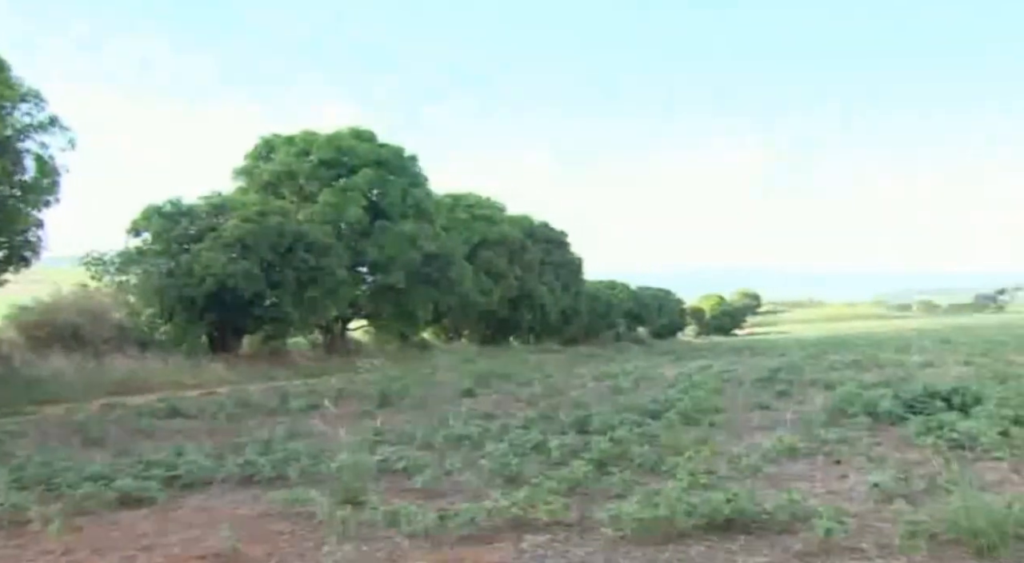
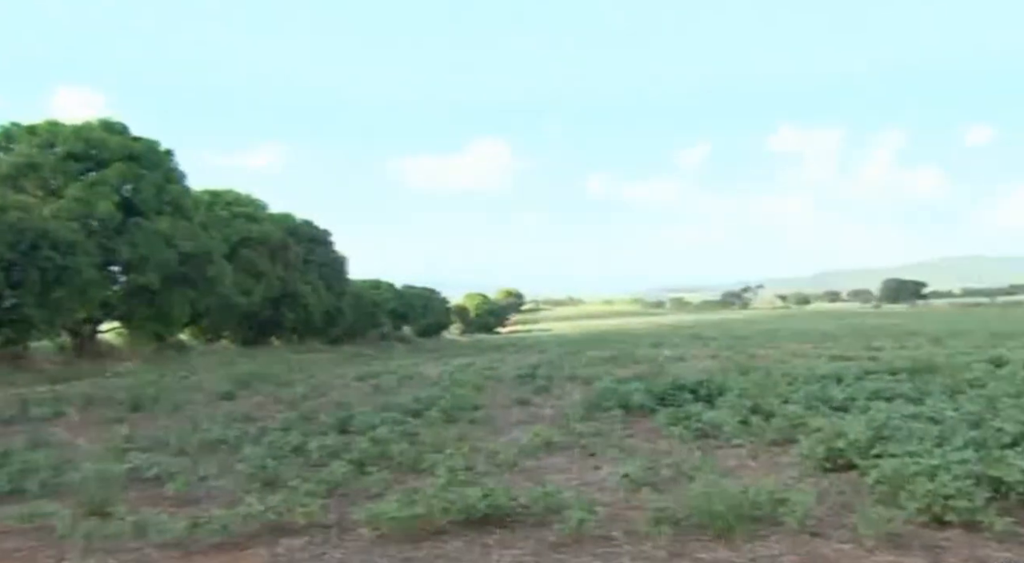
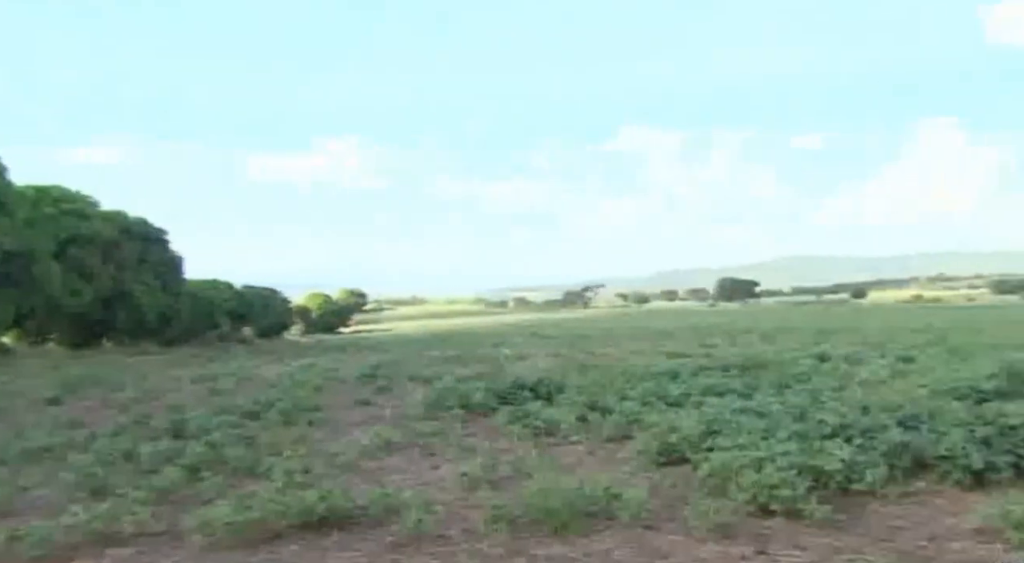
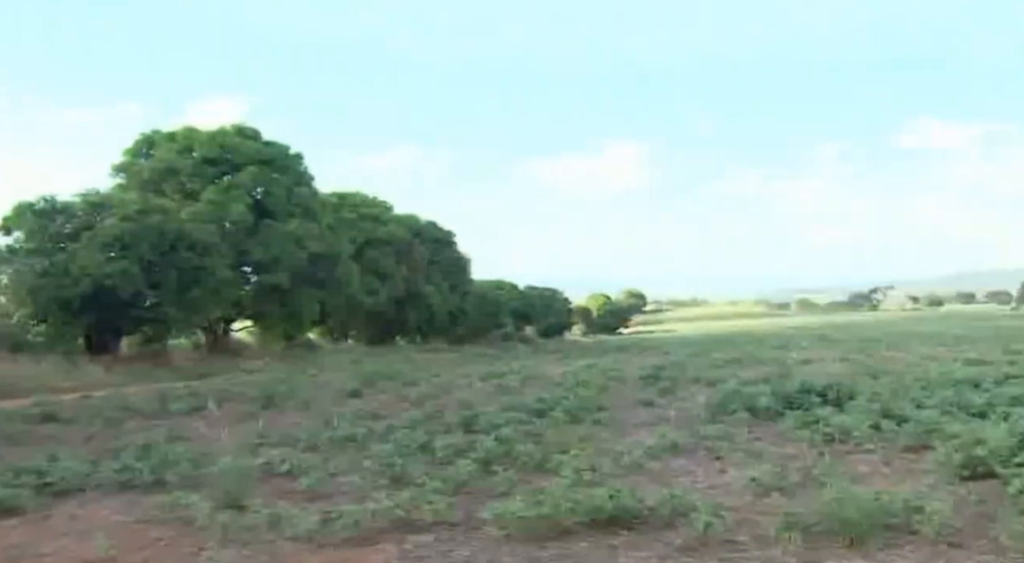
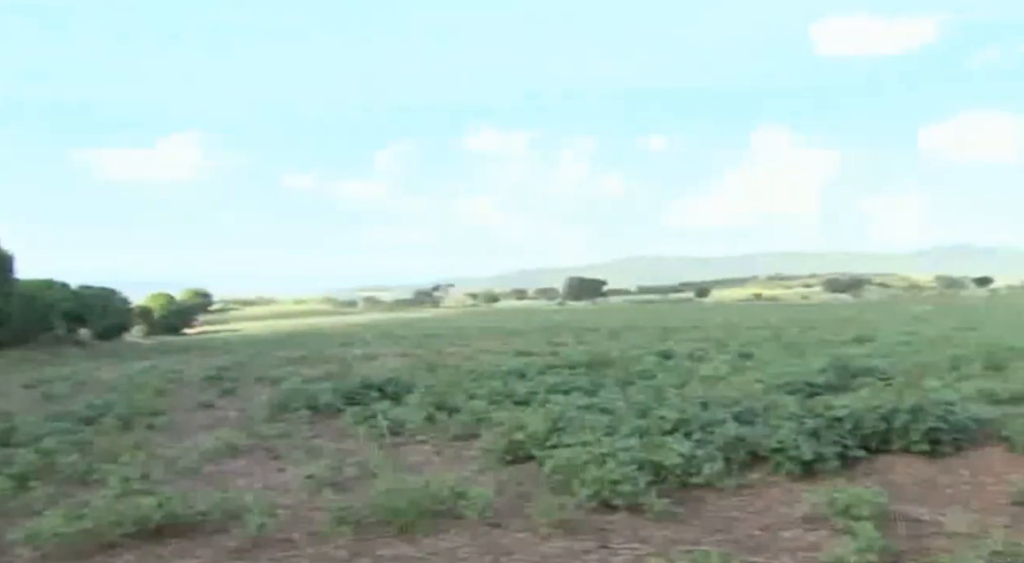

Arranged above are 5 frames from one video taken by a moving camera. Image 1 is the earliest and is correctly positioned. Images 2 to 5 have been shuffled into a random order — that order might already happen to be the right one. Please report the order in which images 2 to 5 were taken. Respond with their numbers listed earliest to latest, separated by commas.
4, 2, 3, 5
